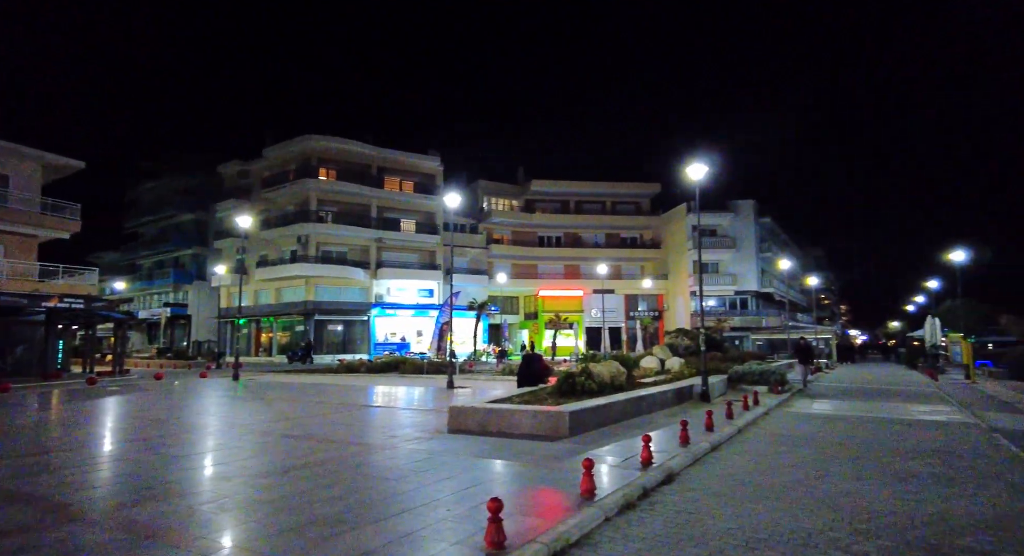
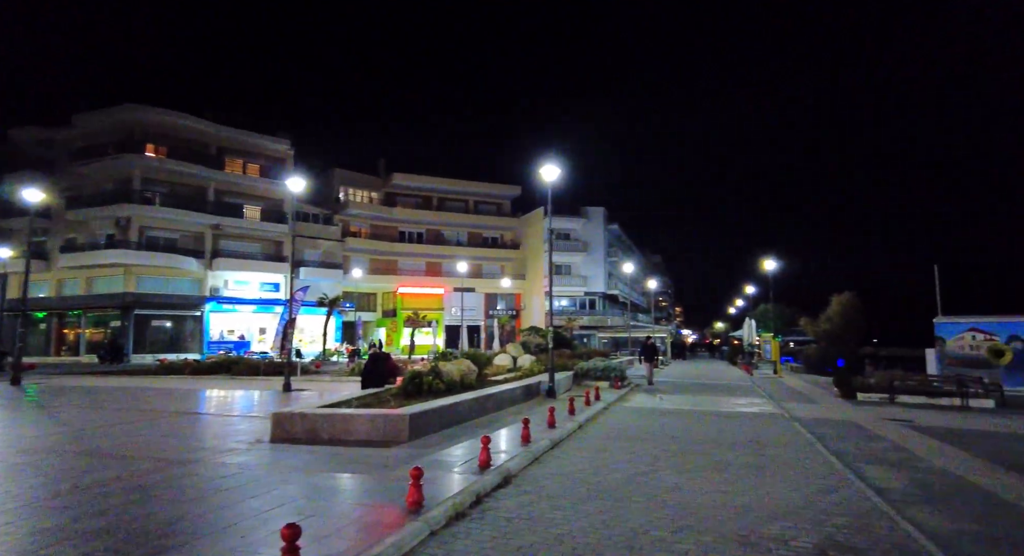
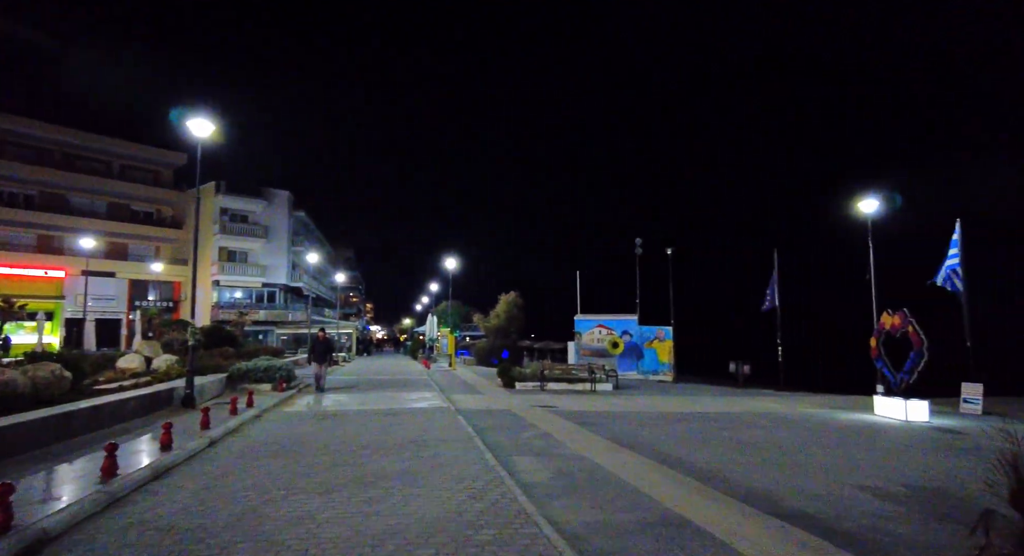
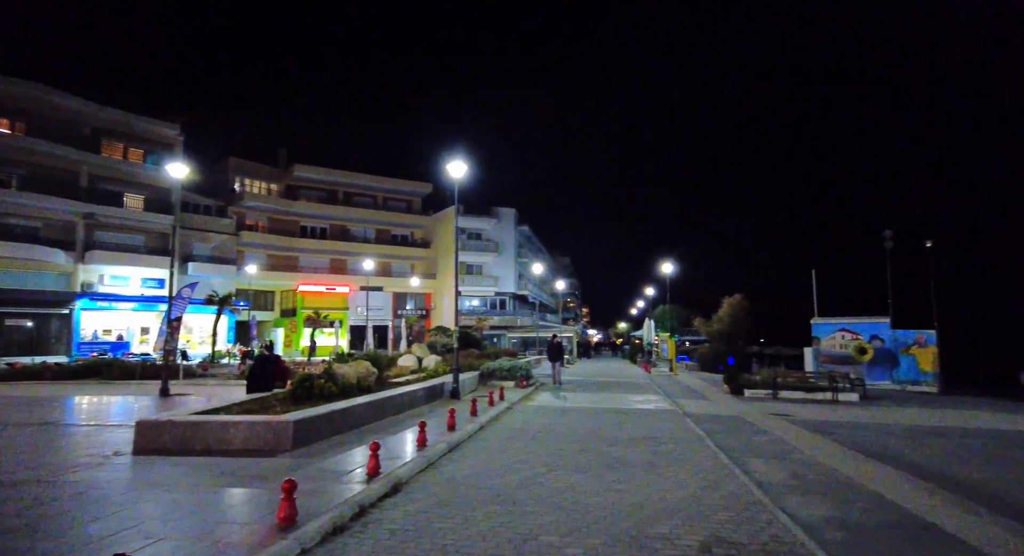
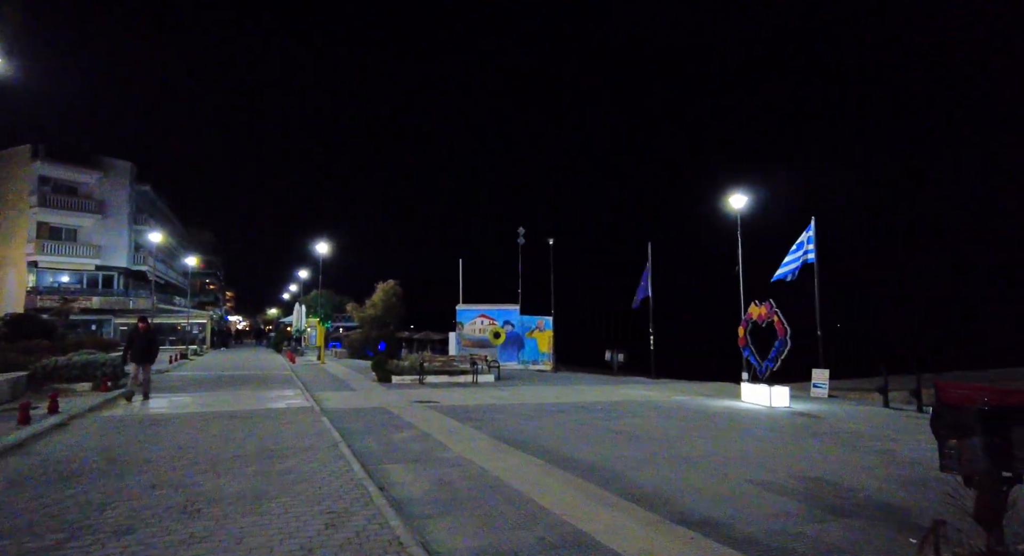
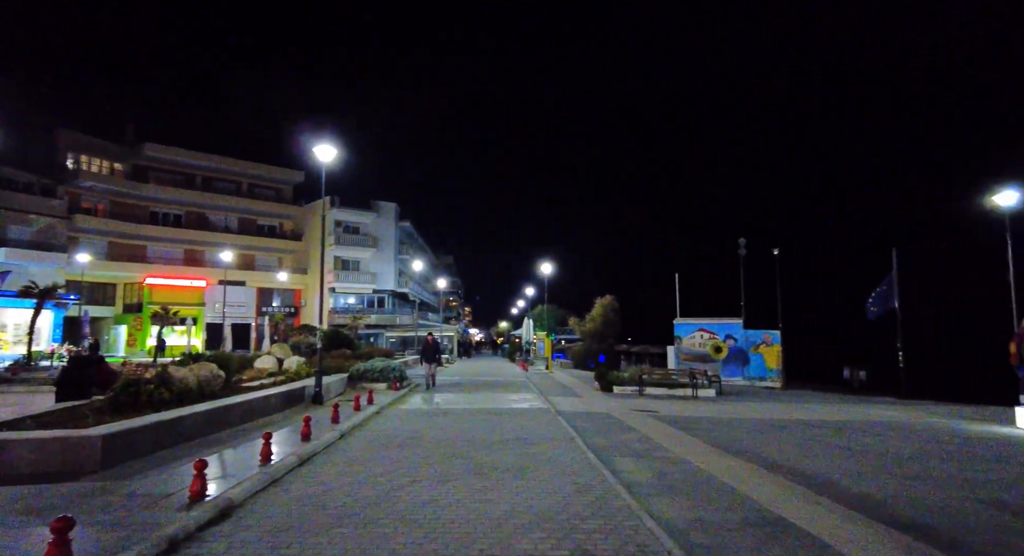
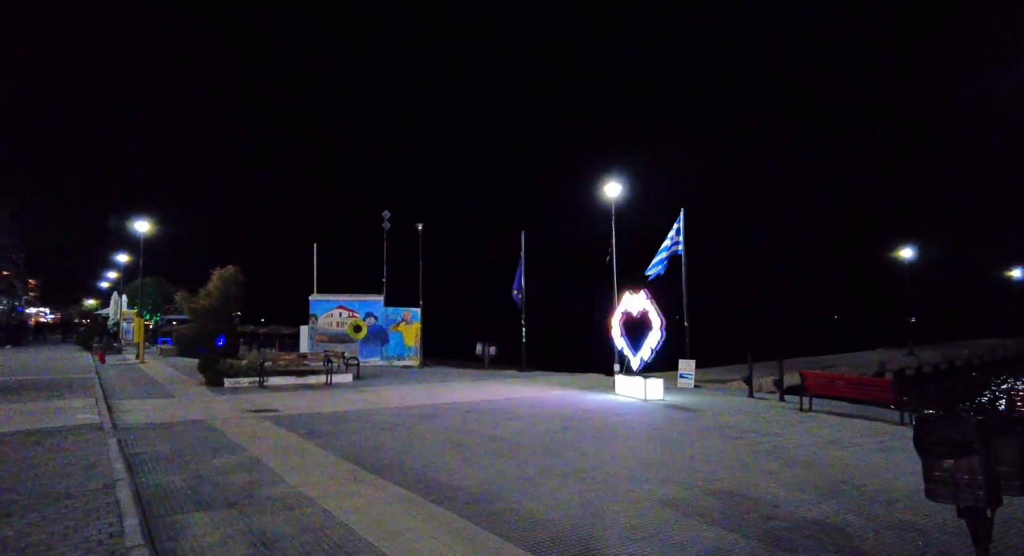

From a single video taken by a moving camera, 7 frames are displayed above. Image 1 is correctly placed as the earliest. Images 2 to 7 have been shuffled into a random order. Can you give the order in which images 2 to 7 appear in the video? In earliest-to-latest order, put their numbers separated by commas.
2, 4, 6, 3, 5, 7
